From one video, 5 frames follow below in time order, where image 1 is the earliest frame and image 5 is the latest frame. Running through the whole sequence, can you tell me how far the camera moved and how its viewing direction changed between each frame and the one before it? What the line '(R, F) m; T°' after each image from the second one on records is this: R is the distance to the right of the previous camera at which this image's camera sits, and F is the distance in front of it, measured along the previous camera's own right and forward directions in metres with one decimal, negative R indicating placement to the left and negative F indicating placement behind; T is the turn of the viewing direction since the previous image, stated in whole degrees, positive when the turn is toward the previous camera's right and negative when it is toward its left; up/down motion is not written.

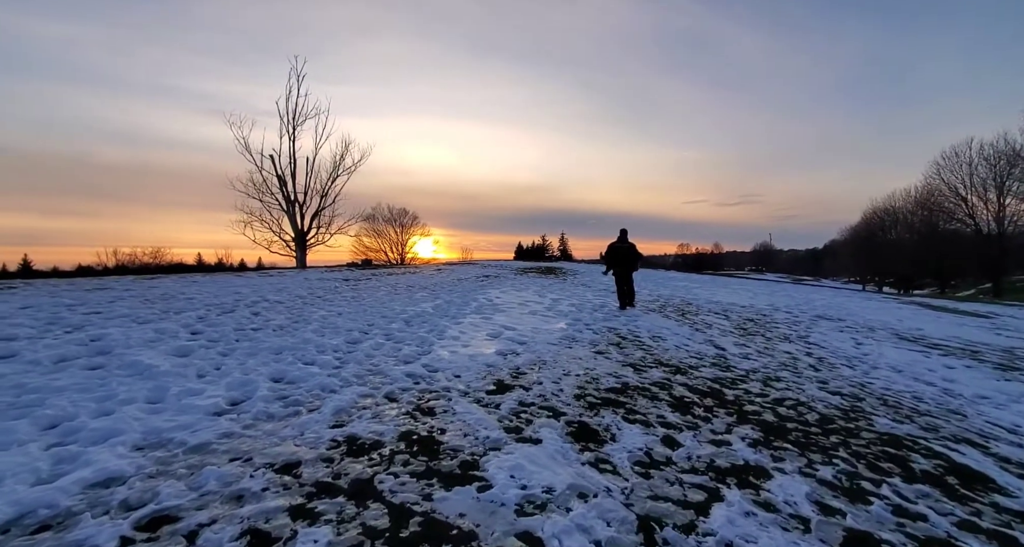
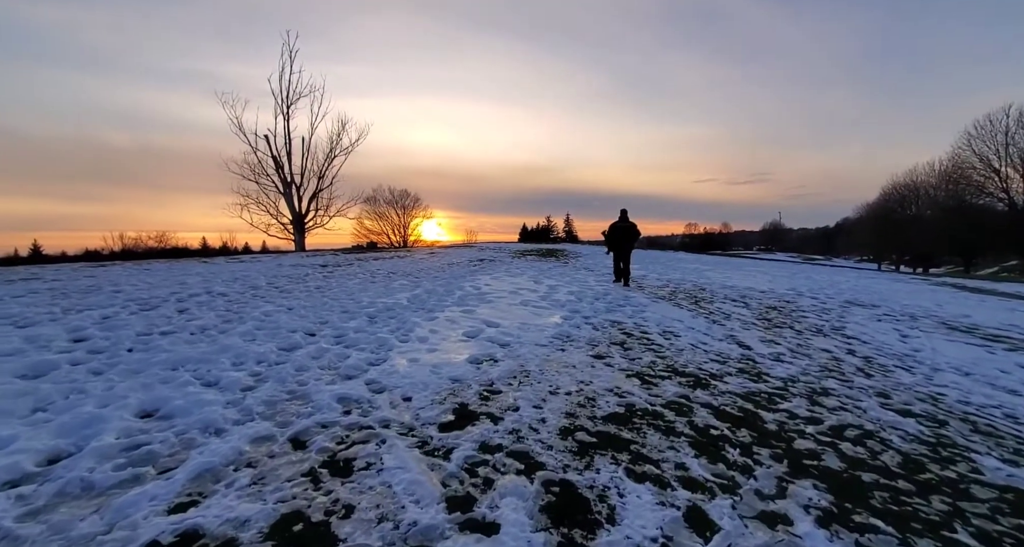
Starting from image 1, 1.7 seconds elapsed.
(+0.4, +1.4) m; -1°
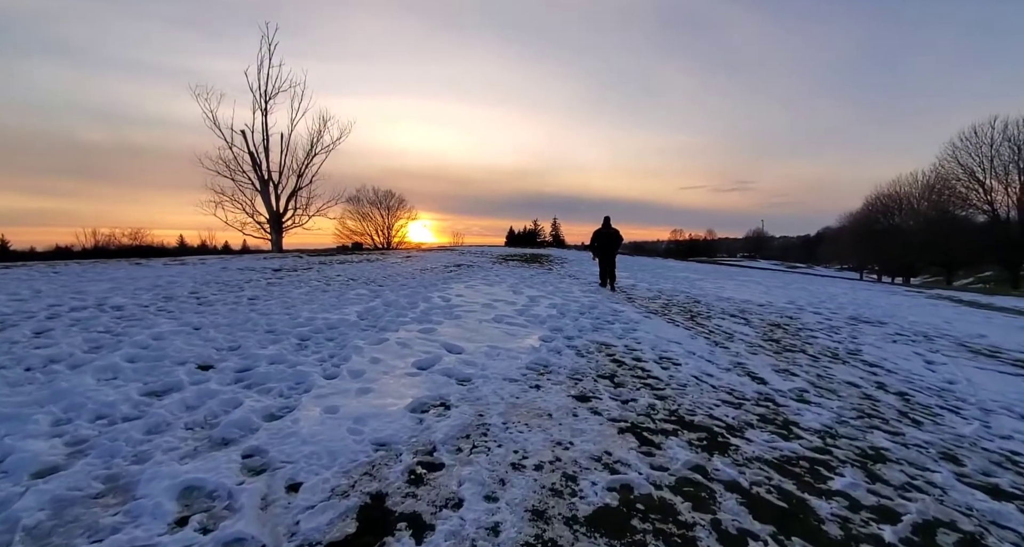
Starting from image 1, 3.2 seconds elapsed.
(+0.3, +1.3) m; +2°
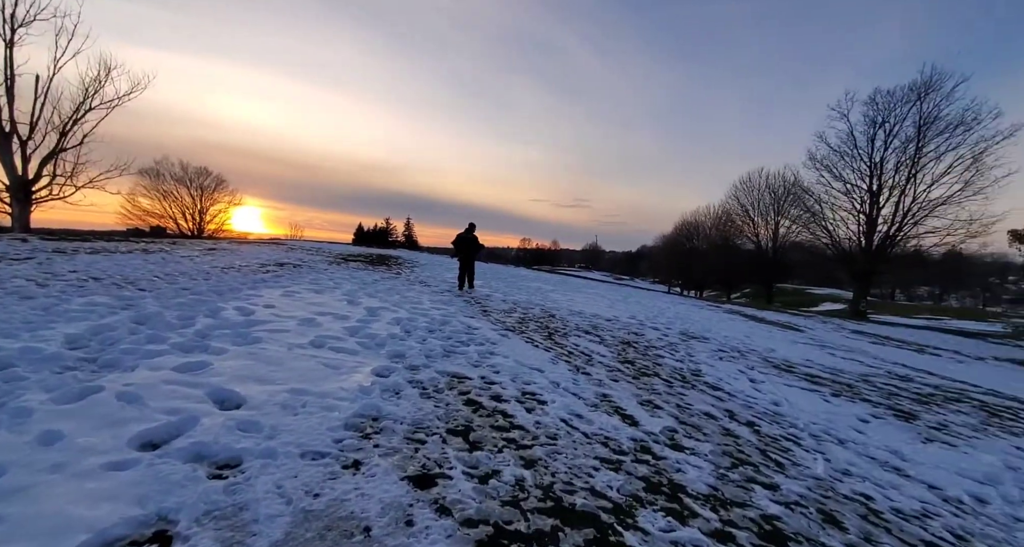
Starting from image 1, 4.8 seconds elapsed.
(+0.3, +1.5) m; +20°
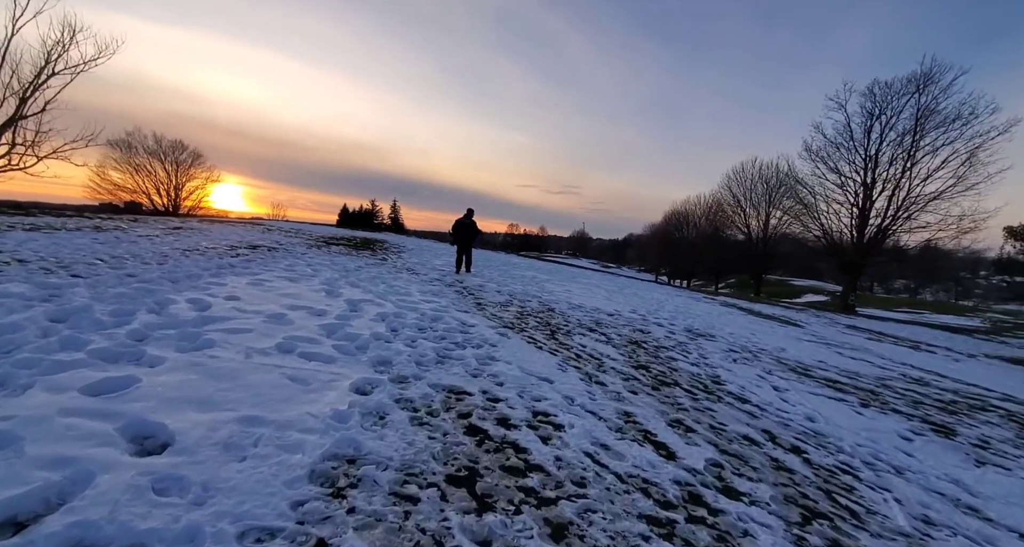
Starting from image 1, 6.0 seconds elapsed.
(-0.3, +1.0) m; +2°
